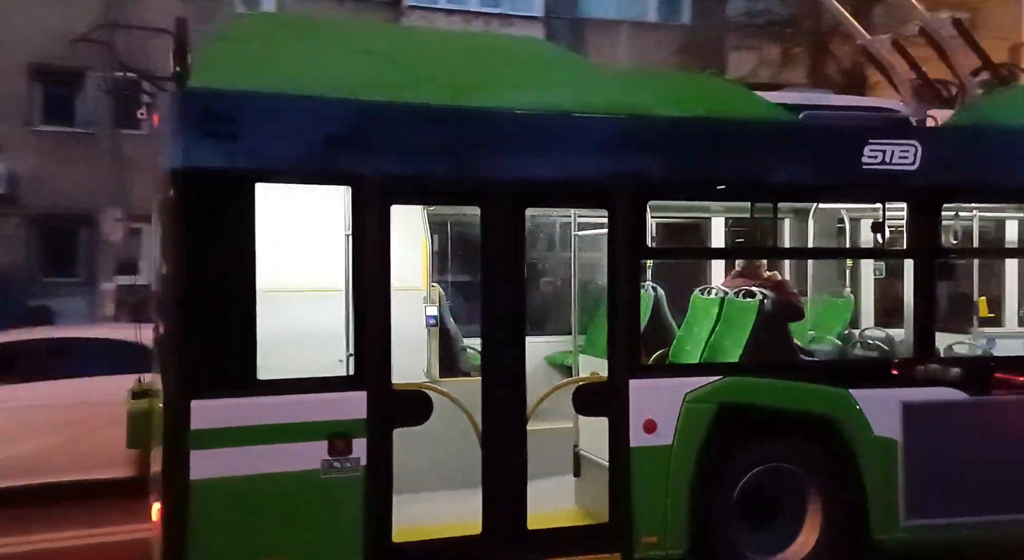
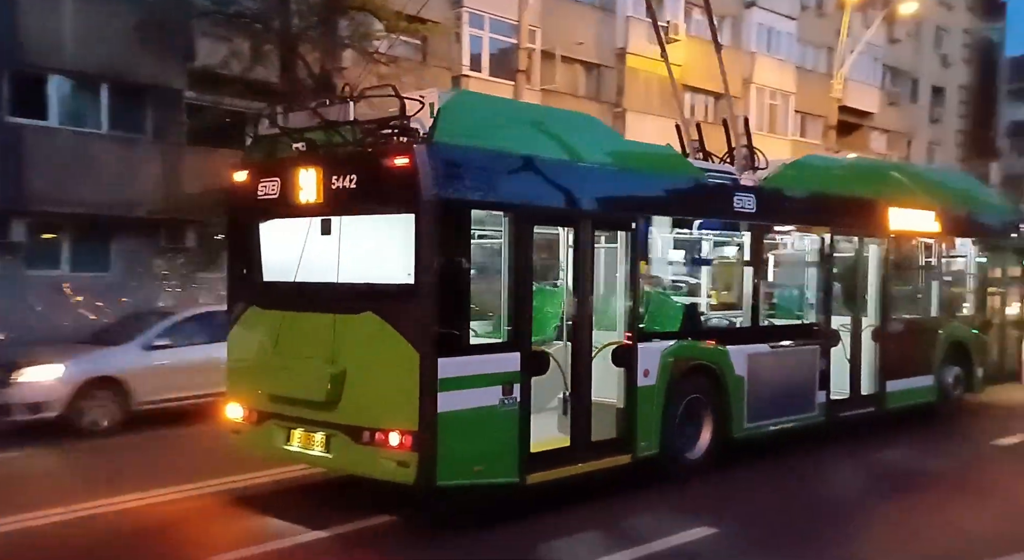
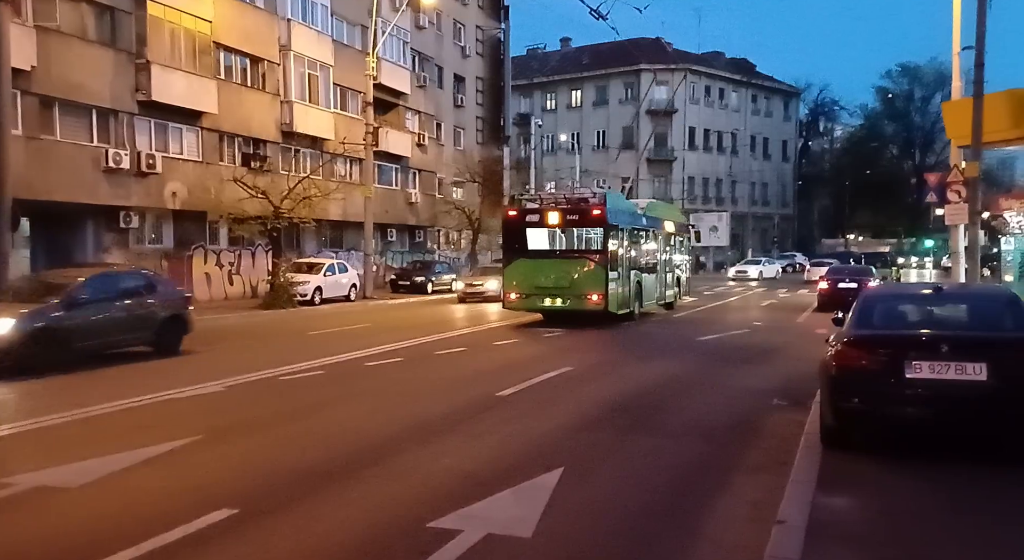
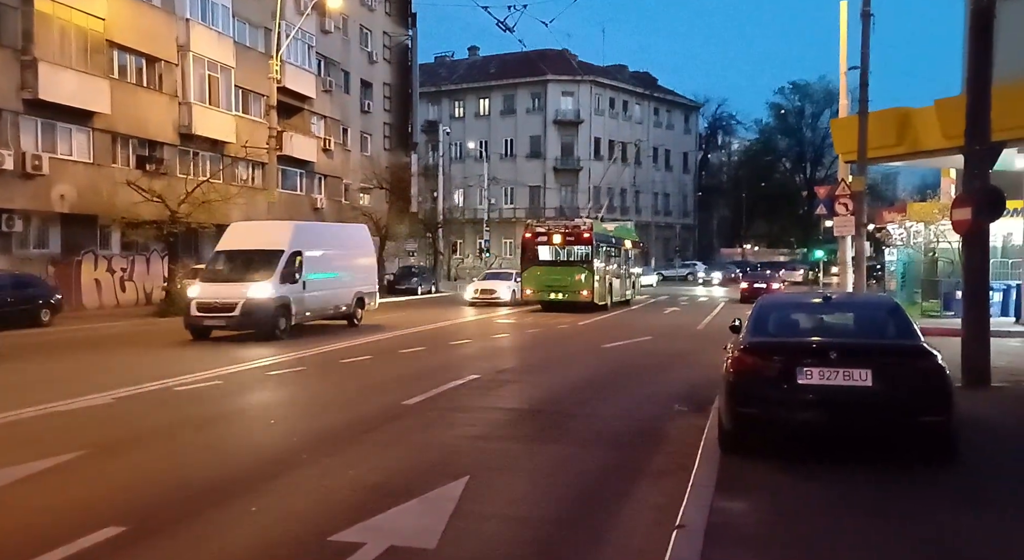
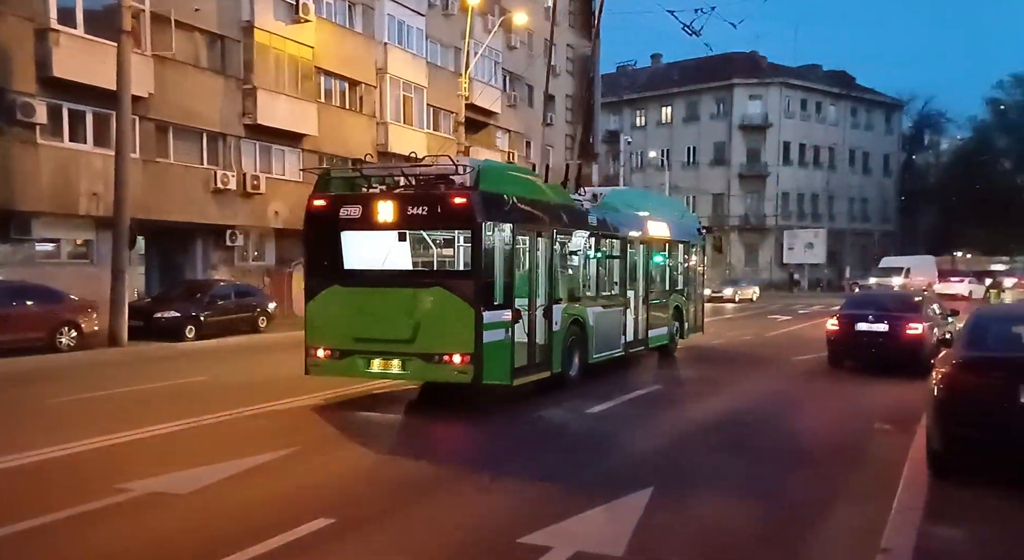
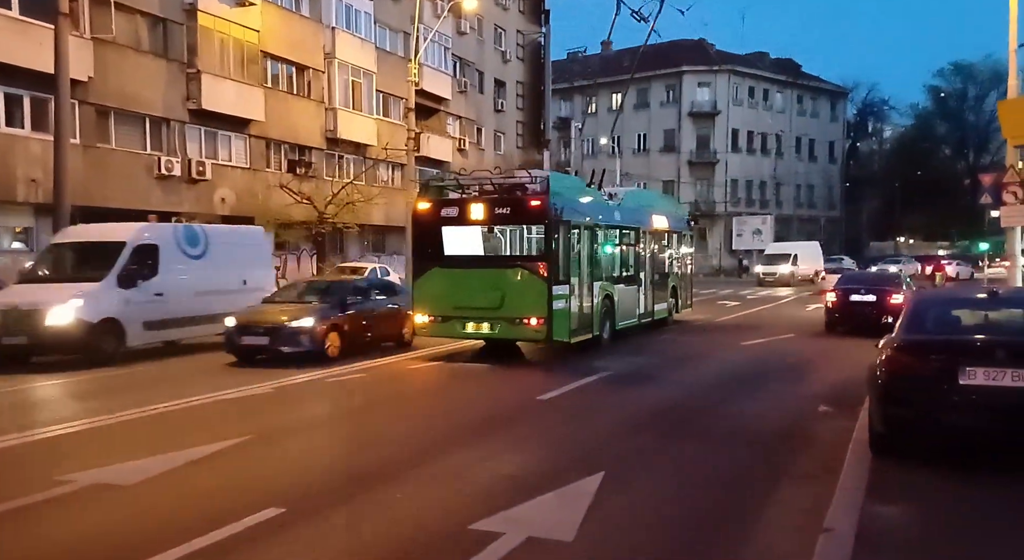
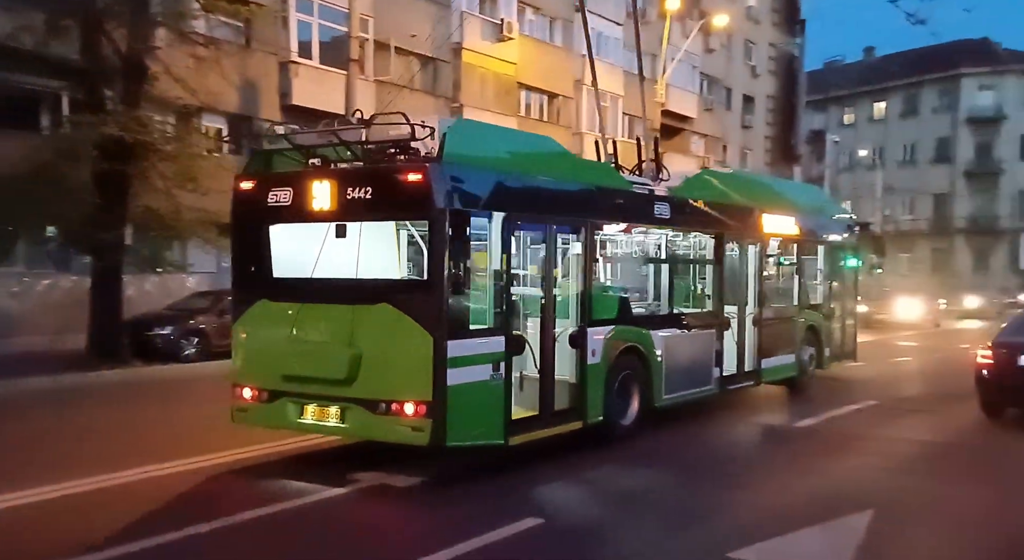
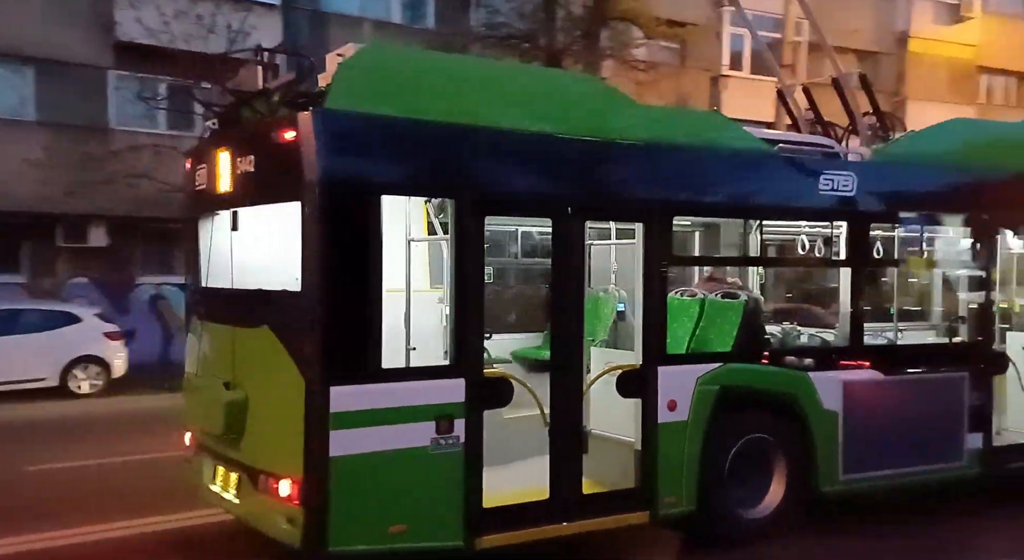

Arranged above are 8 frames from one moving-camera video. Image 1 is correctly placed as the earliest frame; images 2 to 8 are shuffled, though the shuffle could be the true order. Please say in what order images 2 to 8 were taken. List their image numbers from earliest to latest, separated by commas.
8, 2, 7, 5, 6, 3, 4
